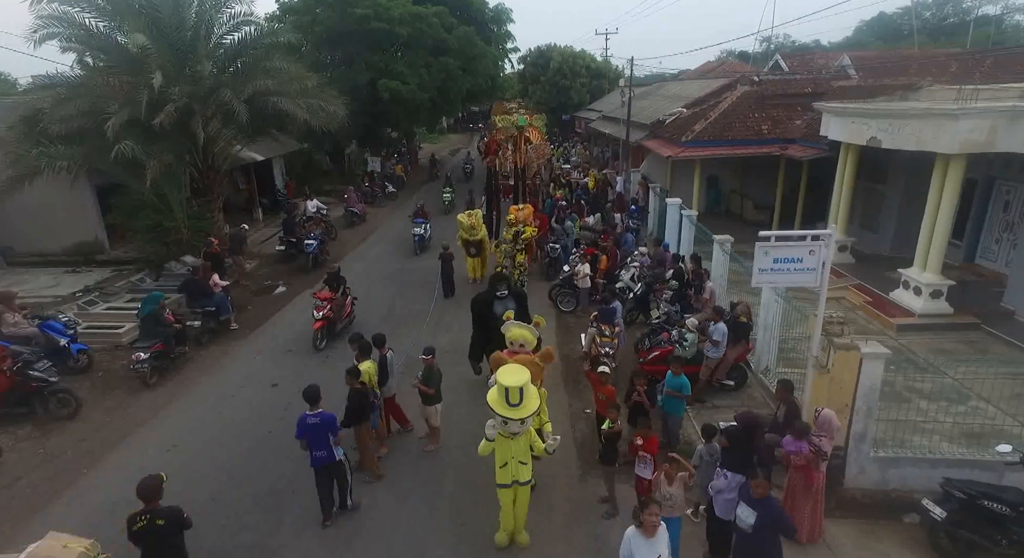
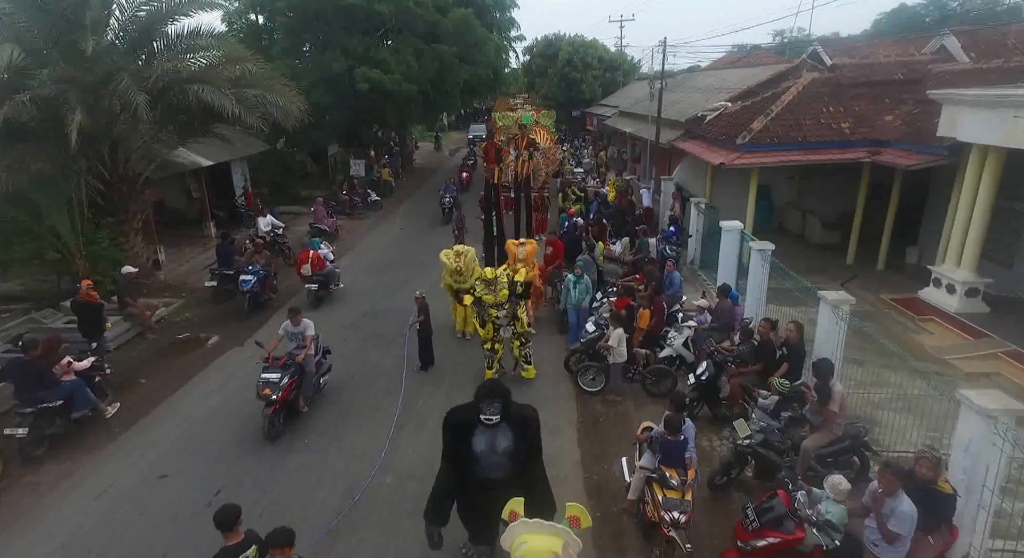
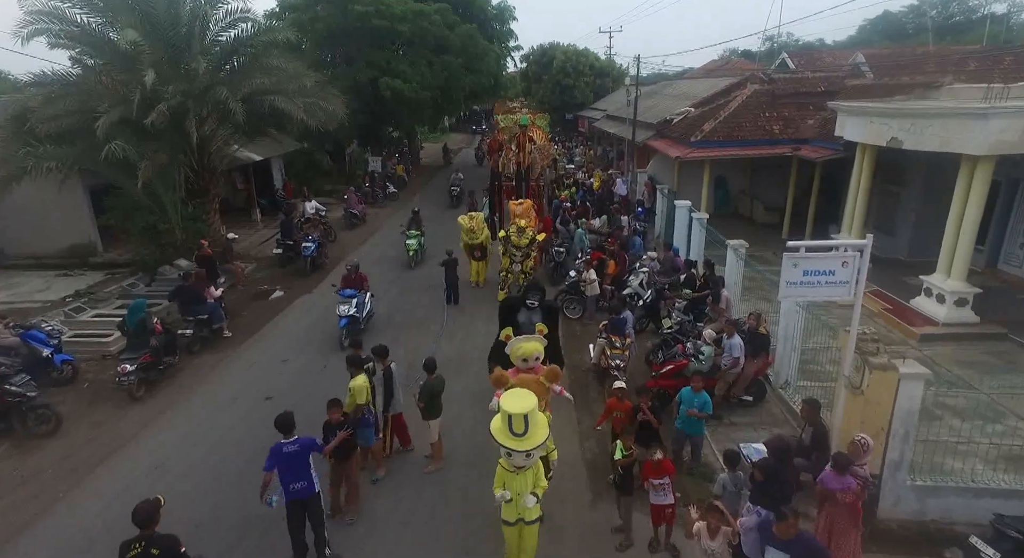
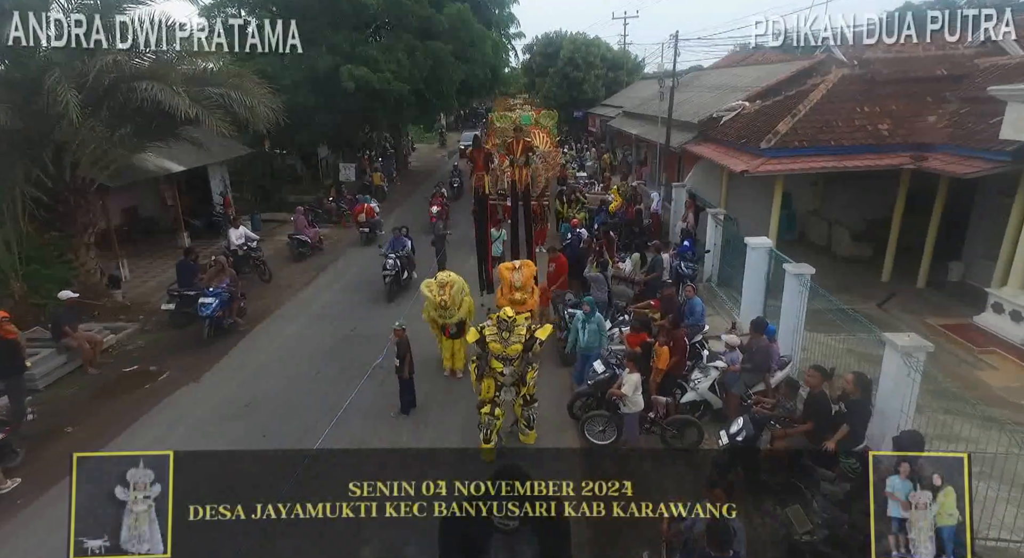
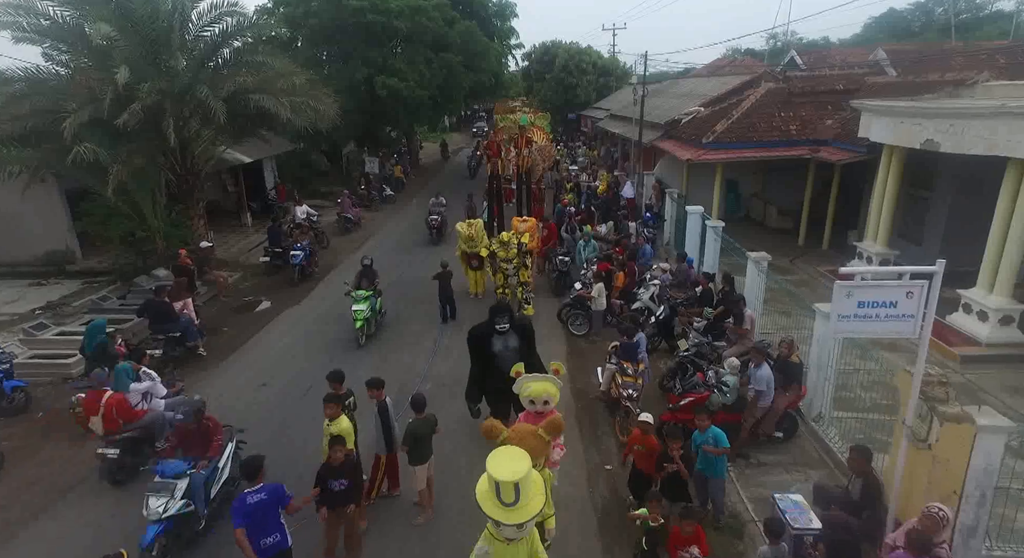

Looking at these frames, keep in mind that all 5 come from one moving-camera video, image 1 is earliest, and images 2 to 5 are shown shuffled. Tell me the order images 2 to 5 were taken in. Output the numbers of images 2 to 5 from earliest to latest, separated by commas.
3, 5, 2, 4
